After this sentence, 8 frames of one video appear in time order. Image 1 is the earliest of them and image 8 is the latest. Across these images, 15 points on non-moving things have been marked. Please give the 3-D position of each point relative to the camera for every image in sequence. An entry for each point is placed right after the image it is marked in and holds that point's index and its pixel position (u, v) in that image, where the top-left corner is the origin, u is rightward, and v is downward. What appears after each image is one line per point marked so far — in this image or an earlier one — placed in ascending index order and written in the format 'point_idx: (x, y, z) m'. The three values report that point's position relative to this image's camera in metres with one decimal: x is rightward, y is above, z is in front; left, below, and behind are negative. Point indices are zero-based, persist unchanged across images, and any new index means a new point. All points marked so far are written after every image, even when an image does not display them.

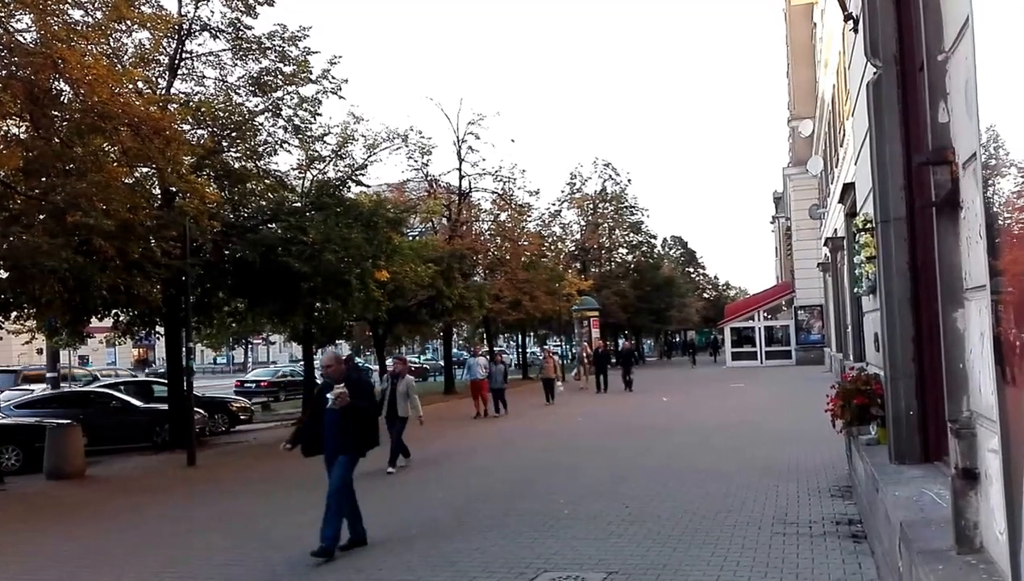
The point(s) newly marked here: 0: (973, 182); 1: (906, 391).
0: (+2.1, +0.5, +4.9) m
1: (+3.0, -0.8, +8.1) m
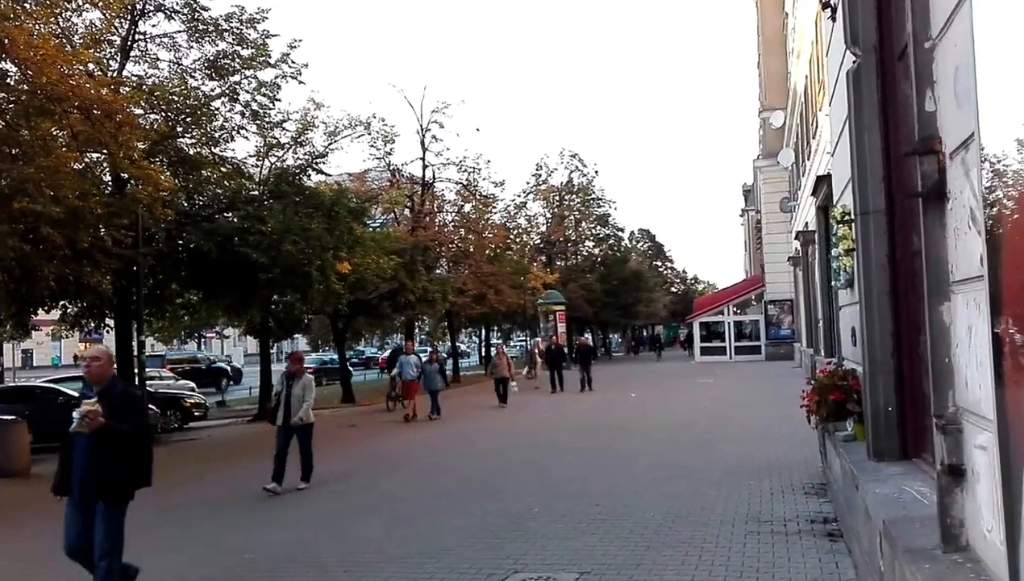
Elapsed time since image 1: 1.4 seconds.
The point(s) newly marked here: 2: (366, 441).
0: (+1.9, +0.5, +4.6) m
1: (+2.7, -0.7, +7.9) m
2: (-2.2, -2.5, +17.3) m
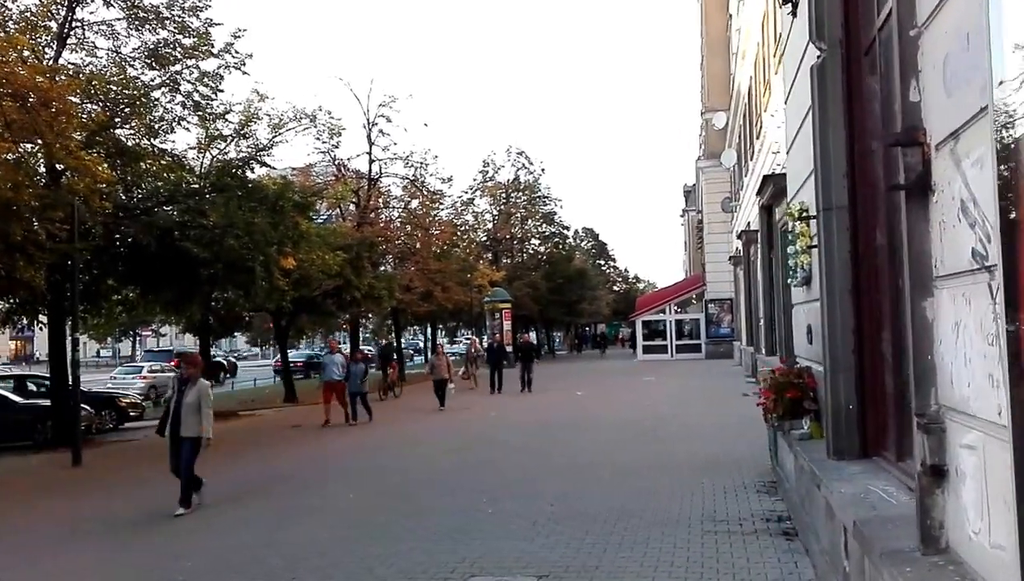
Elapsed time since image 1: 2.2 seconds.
0: (+1.9, +0.5, +4.6) m
1: (+2.4, -0.7, +7.9) m
2: (-3.1, -2.4, +17.0) m
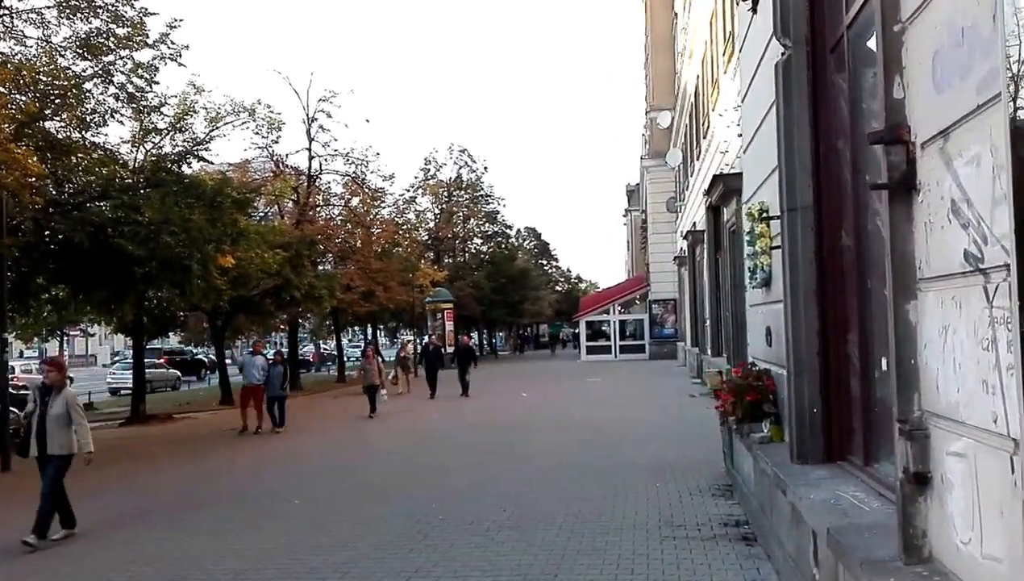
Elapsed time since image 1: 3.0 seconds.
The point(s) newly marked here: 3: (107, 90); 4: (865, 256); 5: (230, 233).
0: (+1.8, +0.5, +4.4) m
1: (+2.1, -0.7, +7.8) m
2: (-3.9, -2.4, +16.5) m
3: (-6.8, +3.3, +18.0) m
4: (+2.3, +0.2, +7.1) m
5: (-5.2, +1.1, +19.9) m
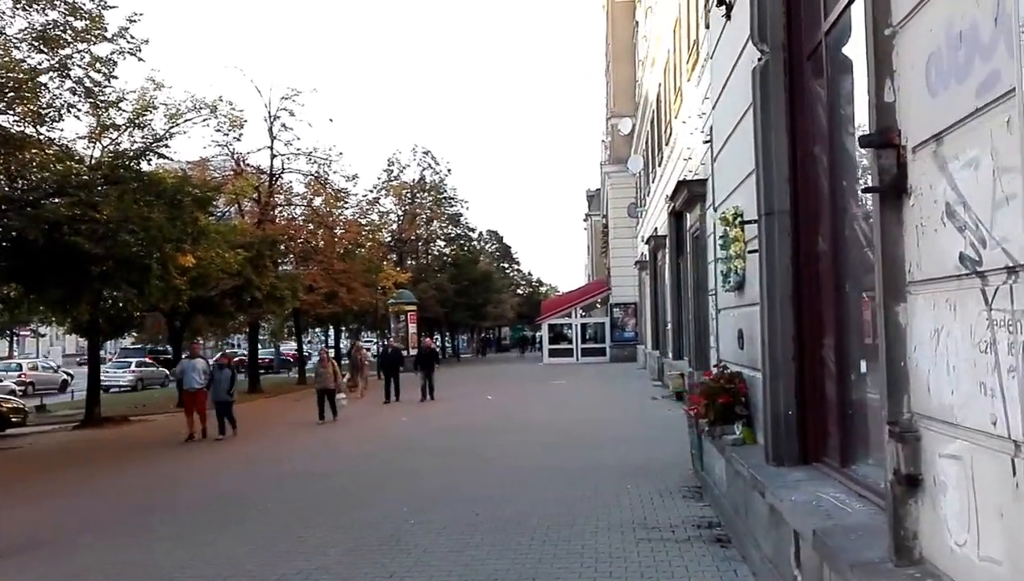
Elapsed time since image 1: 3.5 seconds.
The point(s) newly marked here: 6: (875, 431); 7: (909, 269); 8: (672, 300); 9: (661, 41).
0: (+1.8, +0.5, +4.5) m
1: (+2.0, -0.7, +7.8) m
2: (-4.5, -2.4, +16.3) m
3: (-7.4, +3.3, +17.6) m
4: (+2.2, +0.2, +7.2) m
5: (-5.9, +1.1, +19.6) m
6: (+2.2, -0.9, +6.6) m
7: (+1.8, +0.1, +4.8) m
8: (+2.7, -0.2, +18.4) m
9: (+2.7, +4.6, +19.9) m
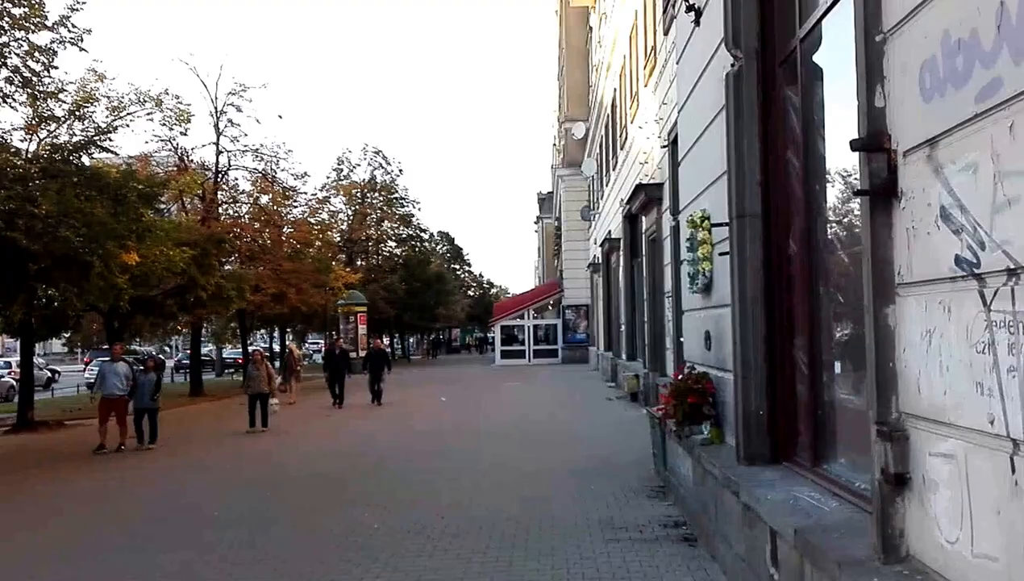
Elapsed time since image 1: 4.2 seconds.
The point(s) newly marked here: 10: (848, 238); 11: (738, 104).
0: (+1.8, +0.5, +4.5) m
1: (+1.8, -0.7, +7.9) m
2: (-5.2, -2.4, +16.0) m
3: (-8.1, +3.4, +17.2) m
4: (+2.0, +0.2, +7.3) m
5: (-6.7, +1.1, +19.2) m
6: (+2.1, -0.9, +6.7) m
7: (+1.8, +0.1, +4.9) m
8: (+1.9, -0.2, +18.6) m
9: (+1.9, +4.6, +20.0) m
10: (+2.0, +0.3, +6.6) m
11: (+1.7, +1.4, +8.0) m
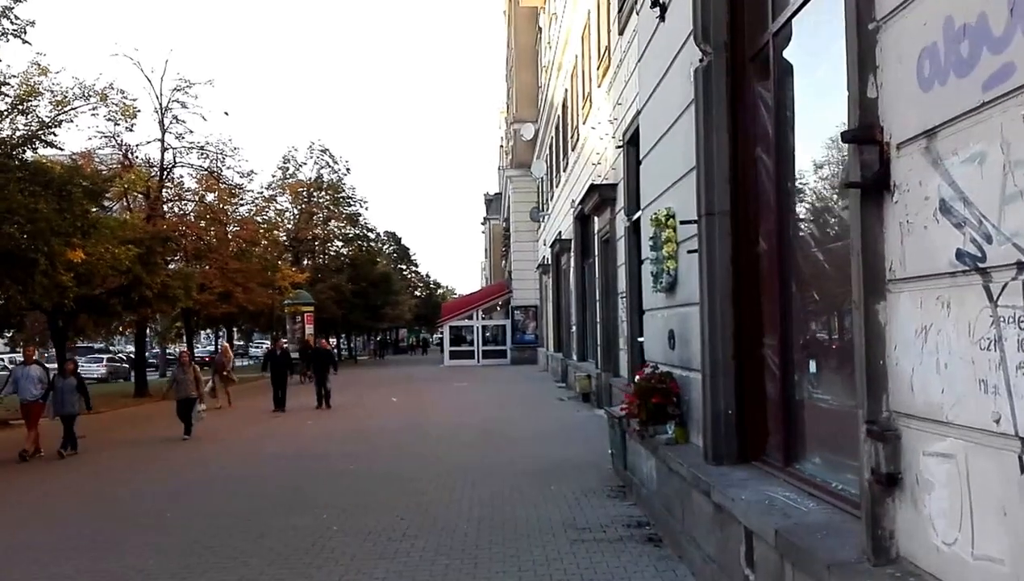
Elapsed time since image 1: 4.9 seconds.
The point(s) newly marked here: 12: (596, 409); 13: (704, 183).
0: (+1.7, +0.5, +4.4) m
1: (+1.5, -0.7, +7.8) m
2: (-5.9, -2.4, +15.4) m
3: (-8.8, +3.4, +16.4) m
4: (+1.8, +0.2, +7.2) m
5: (-7.6, +1.1, +18.6) m
6: (+1.9, -0.9, +6.6) m
7: (+1.7, +0.1, +4.8) m
8: (+1.1, -0.2, +18.4) m
9: (+1.0, +4.6, +19.9) m
10: (+1.9, +0.3, +6.5) m
11: (+1.4, +1.4, +7.8) m
12: (+1.3, -1.8, +16.7) m
13: (+1.4, +0.8, +7.9) m
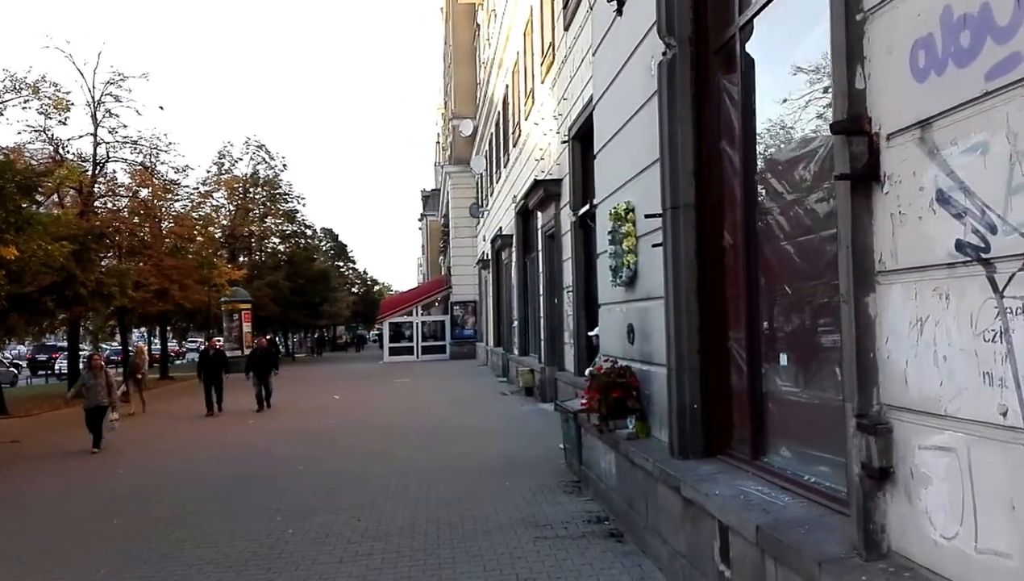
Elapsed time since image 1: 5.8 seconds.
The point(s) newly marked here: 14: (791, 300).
0: (+1.7, +0.6, +4.4) m
1: (+1.3, -0.7, +7.7) m
2: (-6.7, -2.4, +14.8) m
3: (-9.7, +3.4, +15.6) m
4: (+1.6, +0.2, +7.1) m
5: (-8.6, +1.1, +17.8) m
6: (+1.7, -0.8, +6.6) m
7: (+1.6, +0.1, +4.7) m
8: (+0.1, -0.1, +18.3) m
9: (-0.2, +4.6, +19.7) m
10: (+1.7, +0.4, +6.4) m
11: (+1.1, +1.4, +7.8) m
12: (+0.4, -1.8, +16.6) m
13: (+1.1, +0.8, +7.8) m
14: (+1.7, -0.1, +6.5) m
